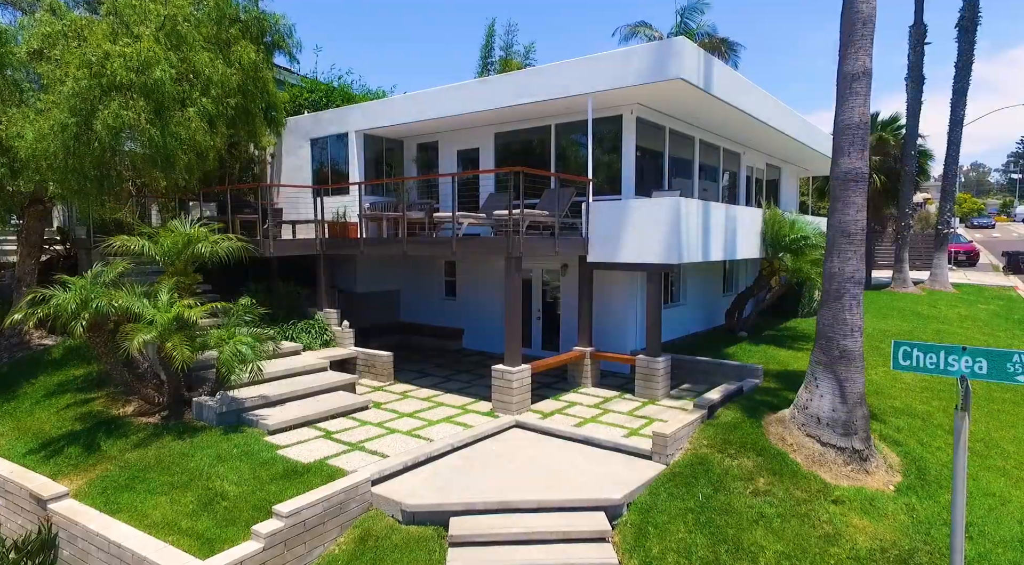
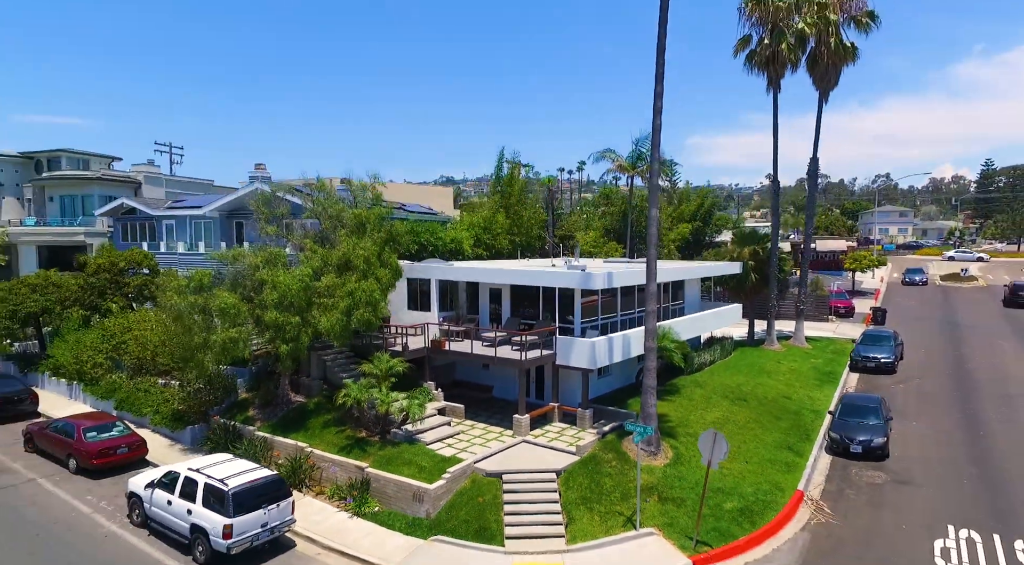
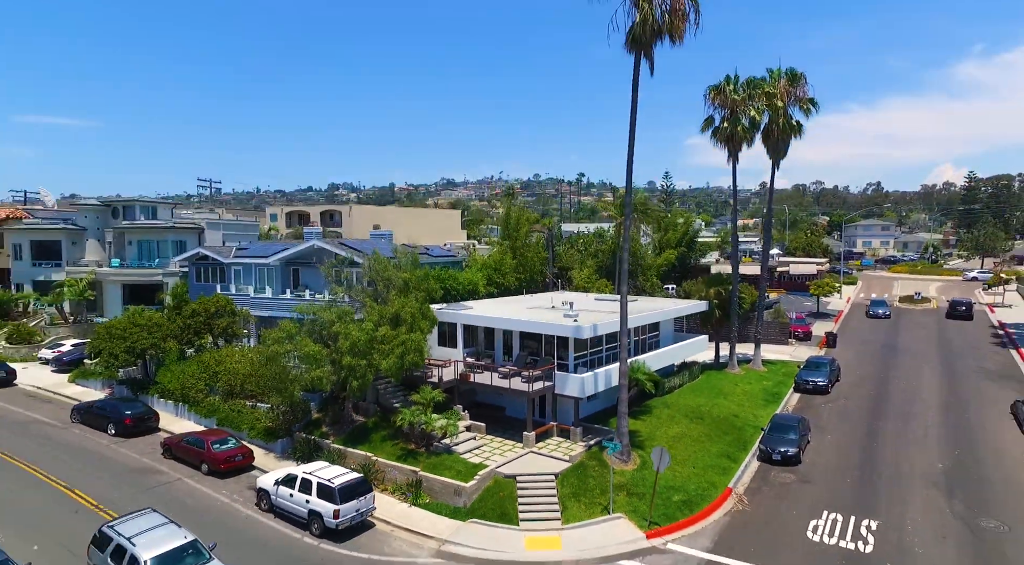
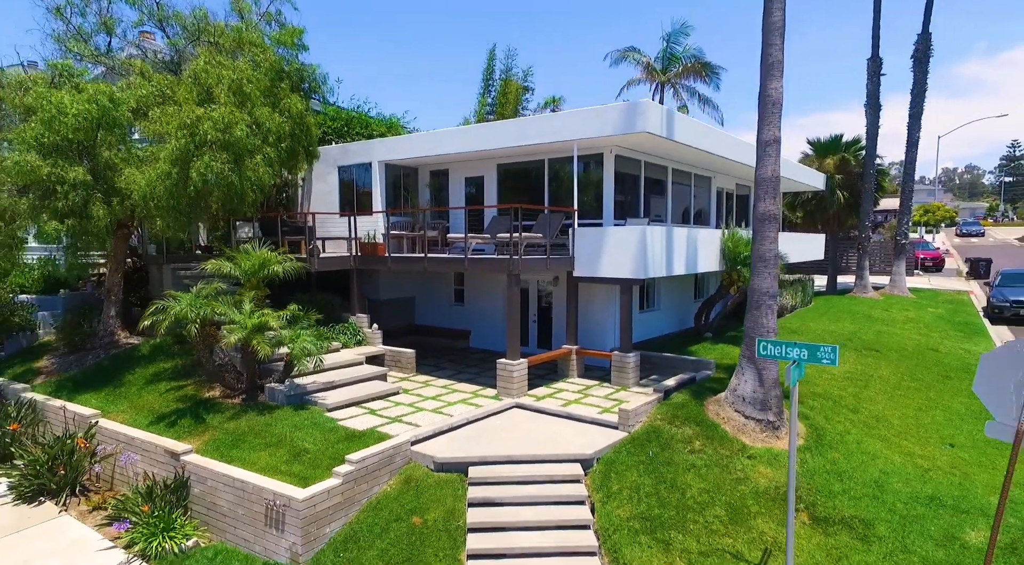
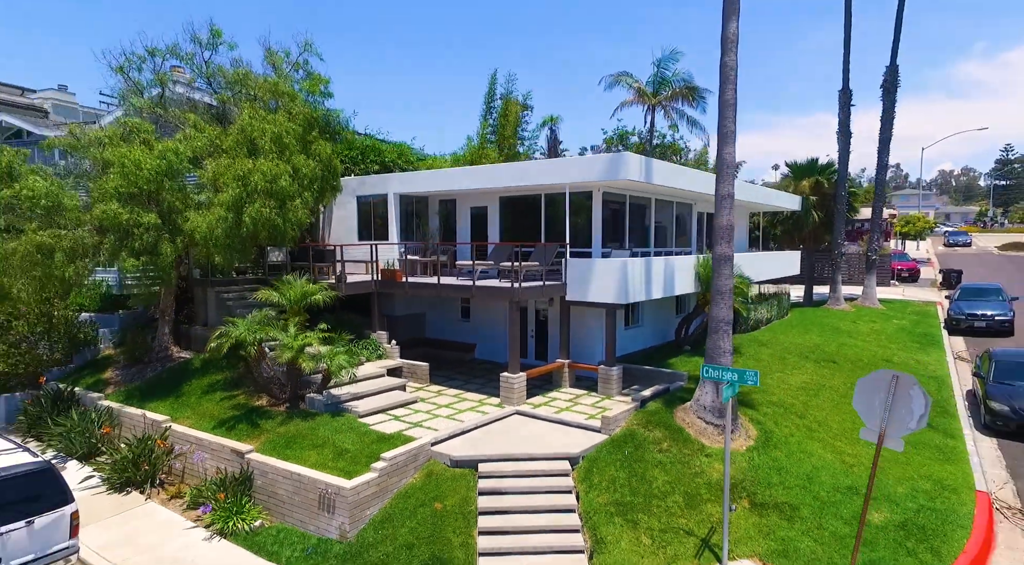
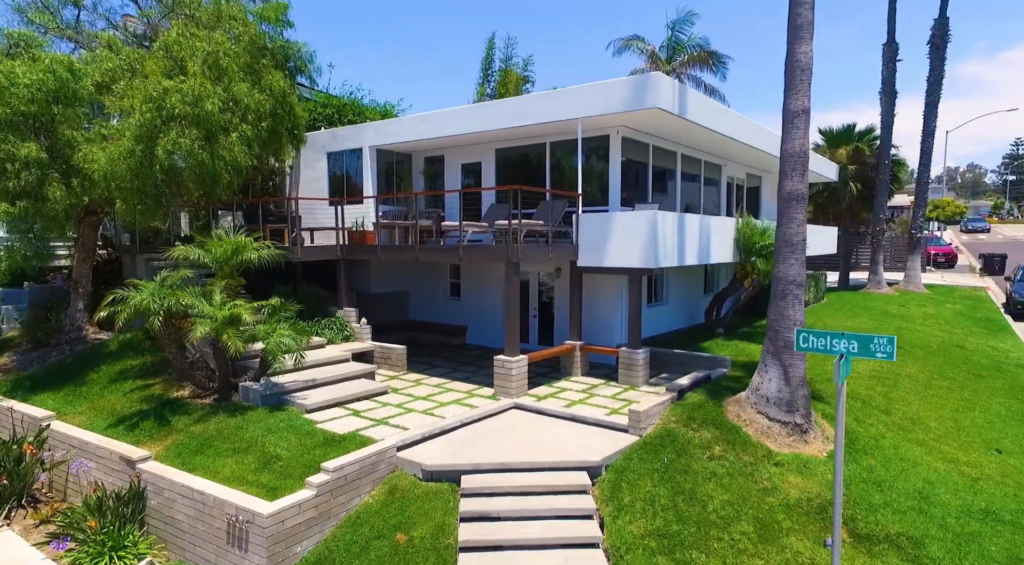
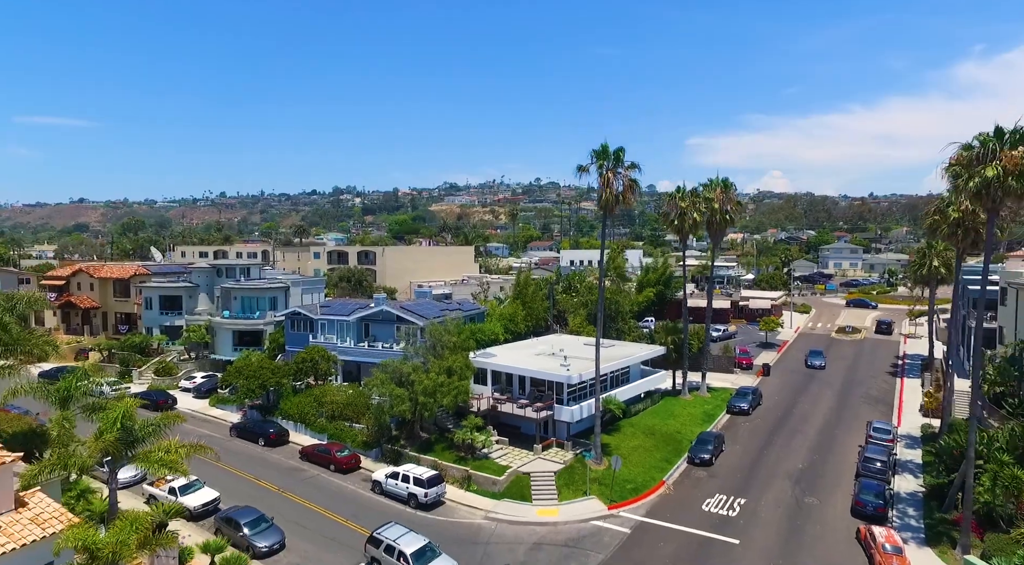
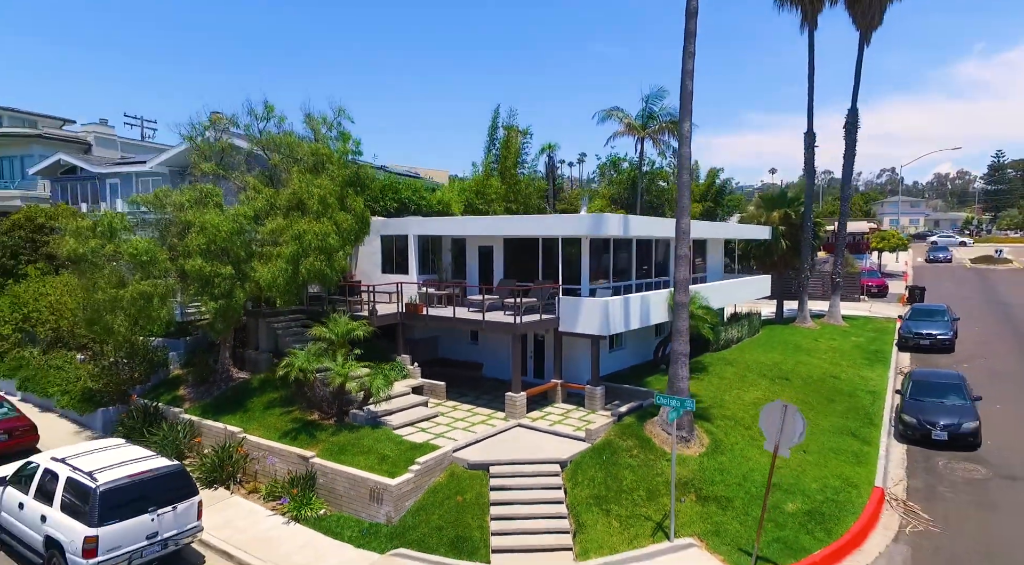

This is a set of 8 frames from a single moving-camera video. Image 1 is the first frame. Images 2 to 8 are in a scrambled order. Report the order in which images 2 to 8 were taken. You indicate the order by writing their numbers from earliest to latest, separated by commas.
6, 4, 5, 8, 2, 3, 7
